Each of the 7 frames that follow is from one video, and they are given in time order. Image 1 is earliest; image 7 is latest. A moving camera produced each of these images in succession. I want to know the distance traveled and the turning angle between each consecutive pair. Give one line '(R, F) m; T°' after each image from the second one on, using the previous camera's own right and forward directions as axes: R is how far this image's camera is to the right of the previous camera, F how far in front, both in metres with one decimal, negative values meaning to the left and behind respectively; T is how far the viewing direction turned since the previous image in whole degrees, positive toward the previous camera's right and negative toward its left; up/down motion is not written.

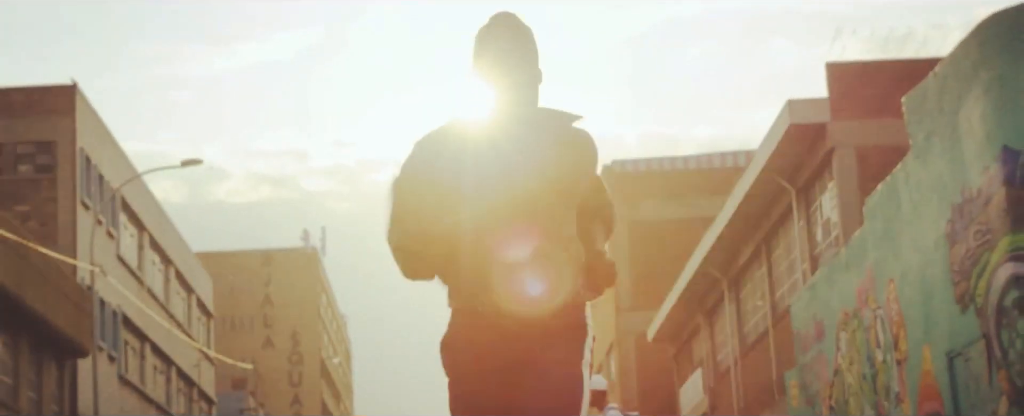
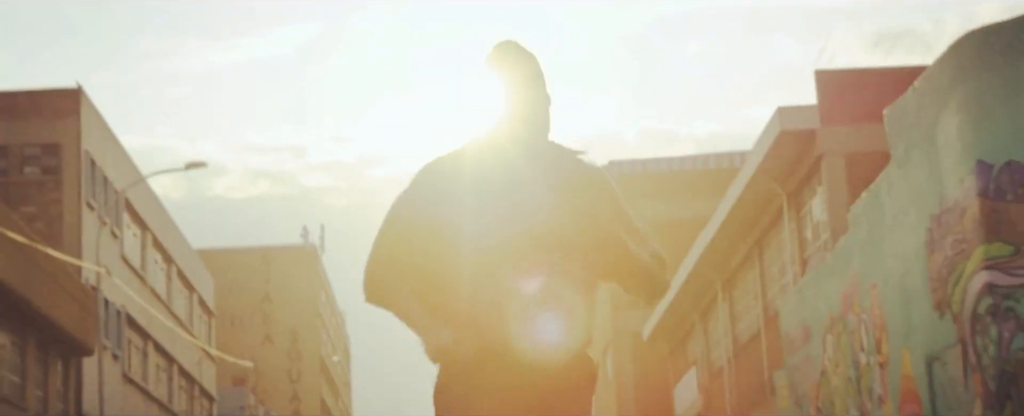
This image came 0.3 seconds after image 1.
(0.0, -0.8) m; 0°
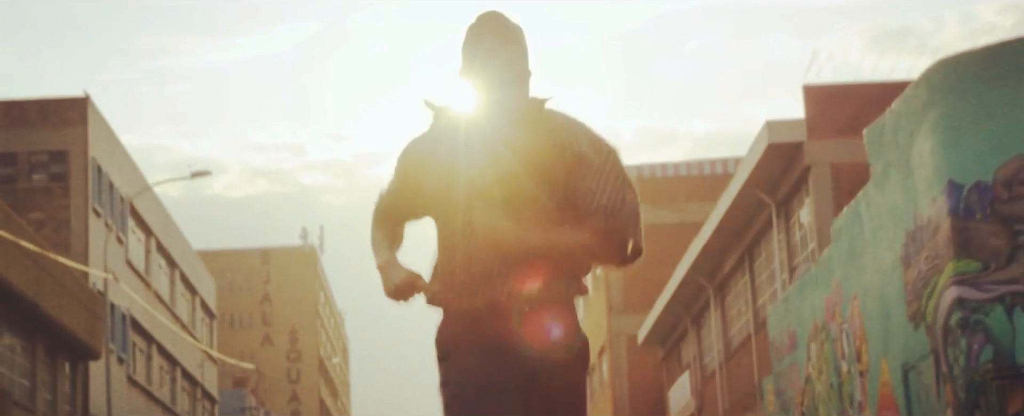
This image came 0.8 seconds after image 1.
(0.0, -1.0) m; 0°
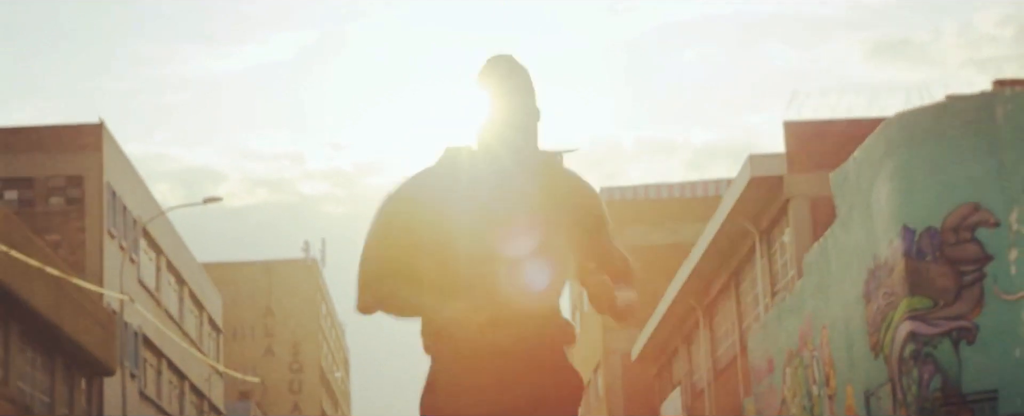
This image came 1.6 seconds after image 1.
(+0.1, -1.9) m; 0°
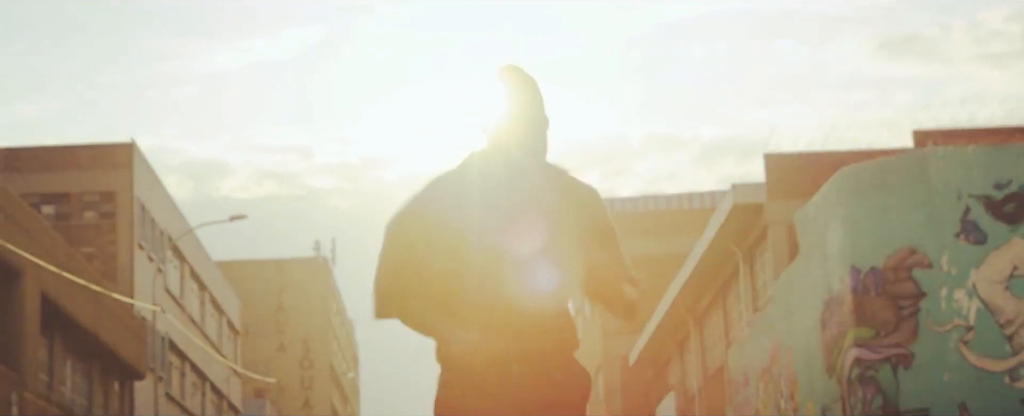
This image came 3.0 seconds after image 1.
(+0.1, -3.2) m; 0°
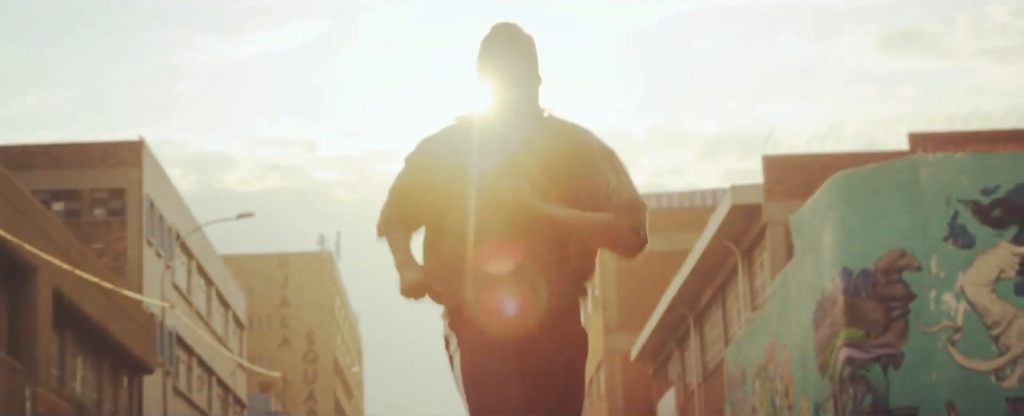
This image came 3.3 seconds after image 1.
(0.0, -0.7) m; 0°
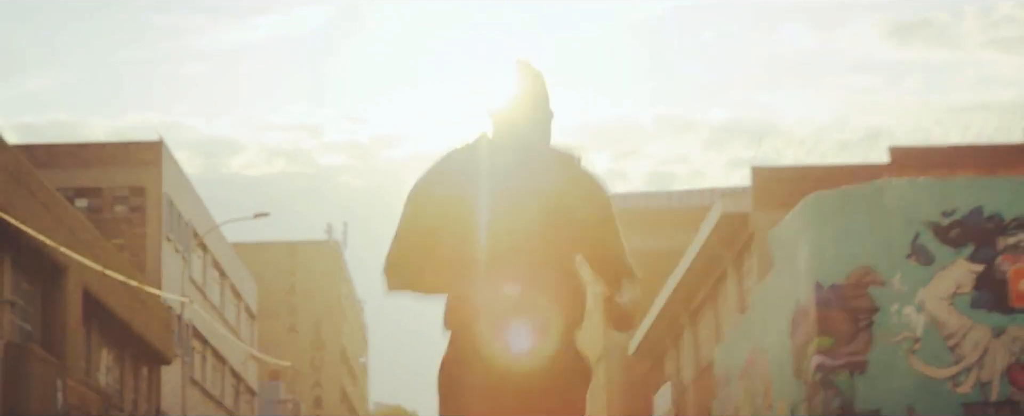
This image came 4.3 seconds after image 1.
(+0.1, -2.3) m; 0°
